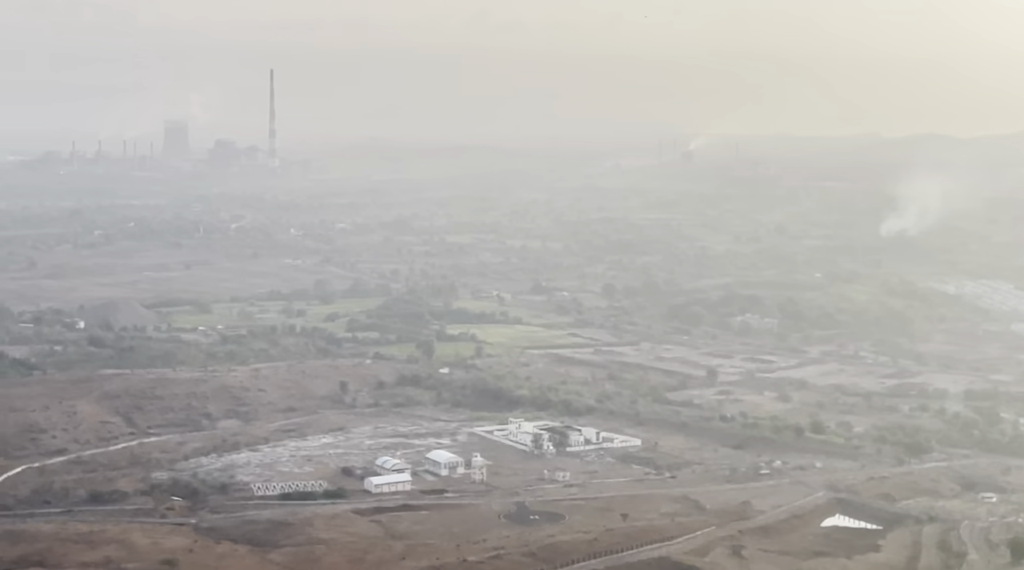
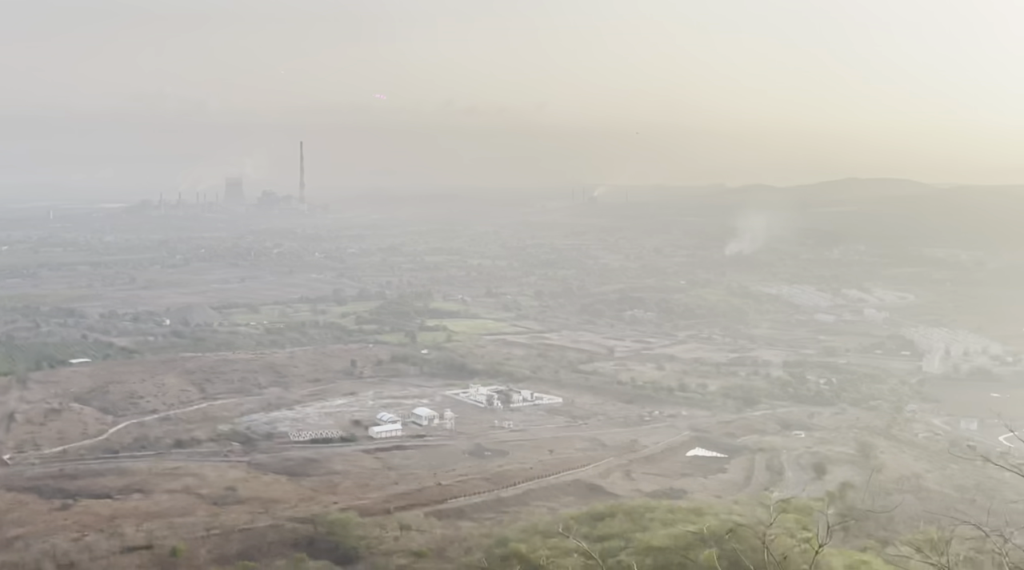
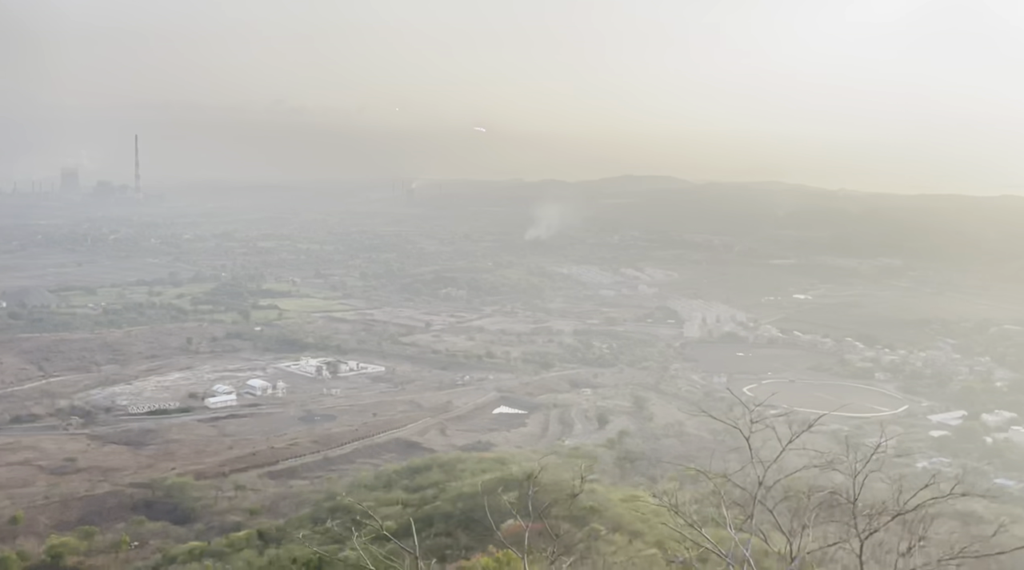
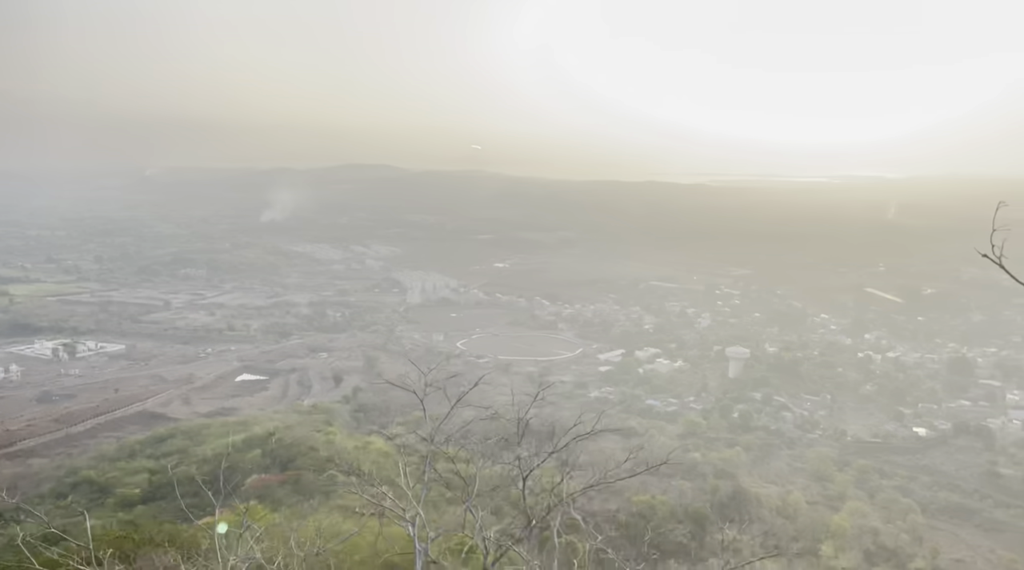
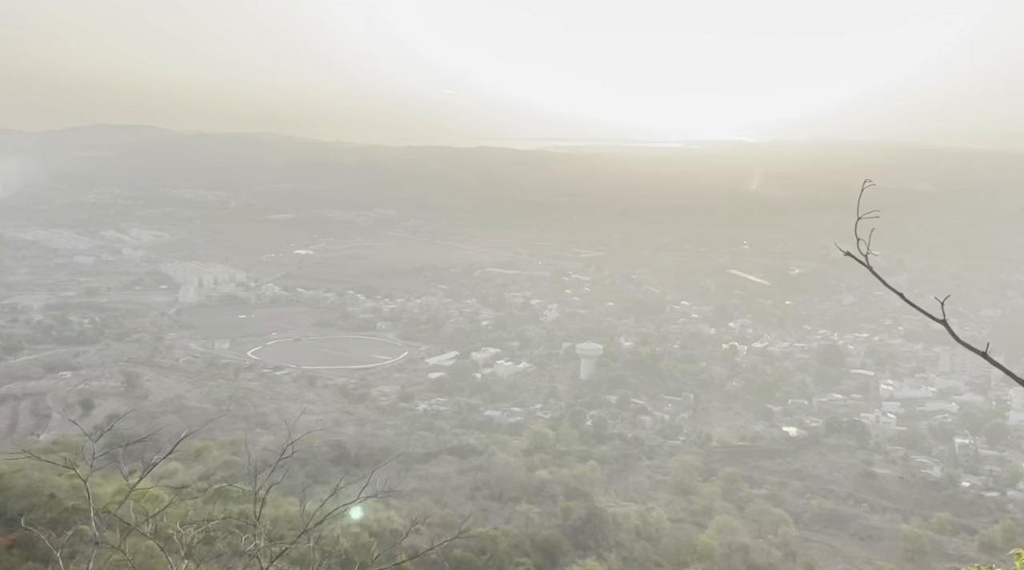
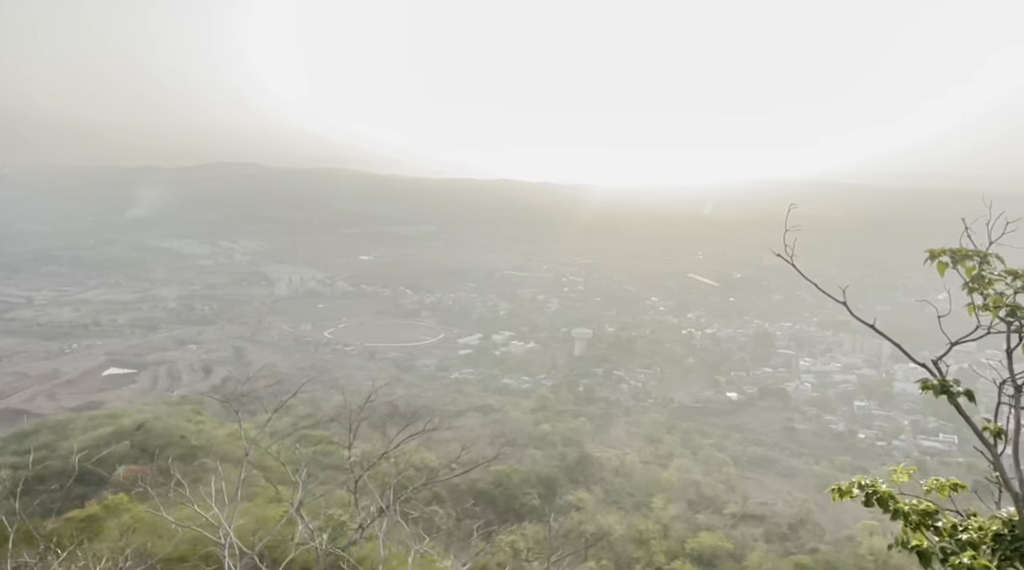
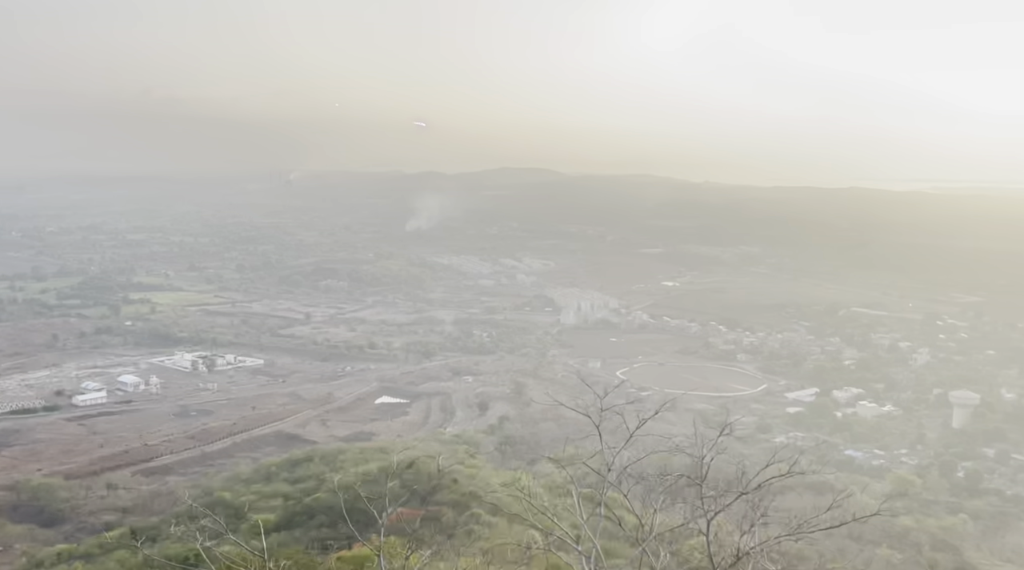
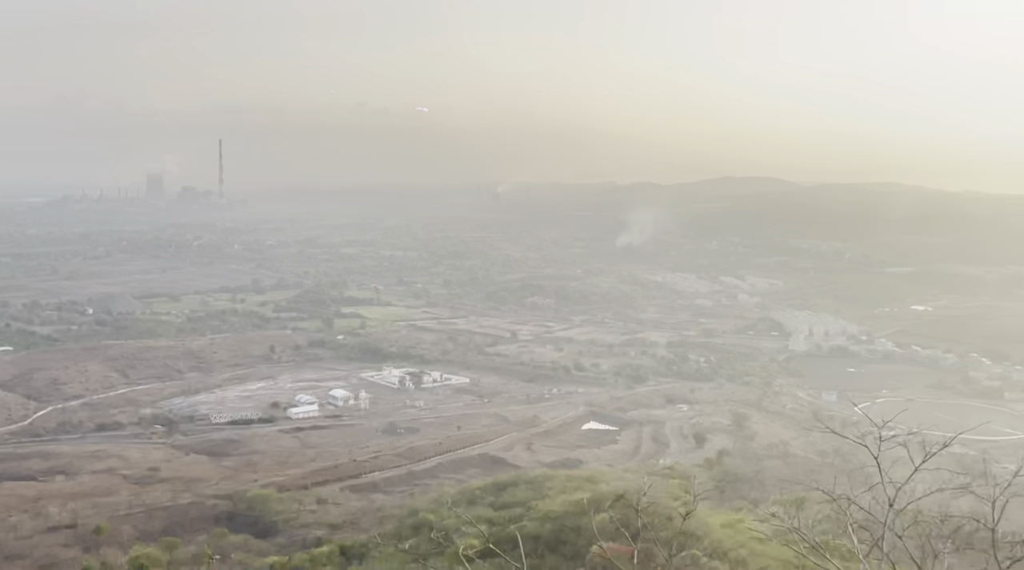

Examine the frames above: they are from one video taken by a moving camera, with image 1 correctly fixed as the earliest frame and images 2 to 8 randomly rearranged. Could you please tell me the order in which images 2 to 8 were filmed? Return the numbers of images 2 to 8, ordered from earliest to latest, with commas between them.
2, 8, 3, 7, 4, 6, 5
